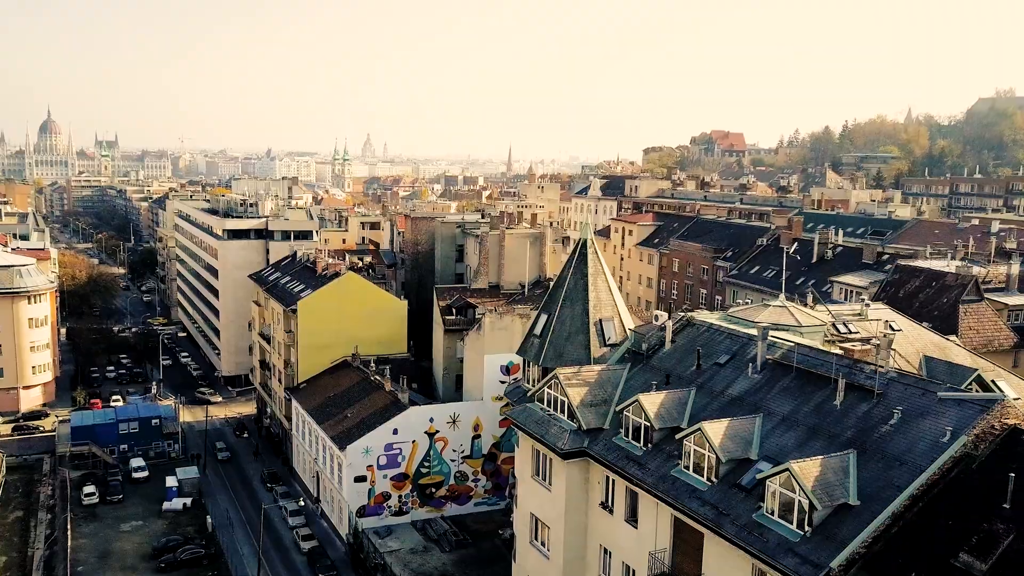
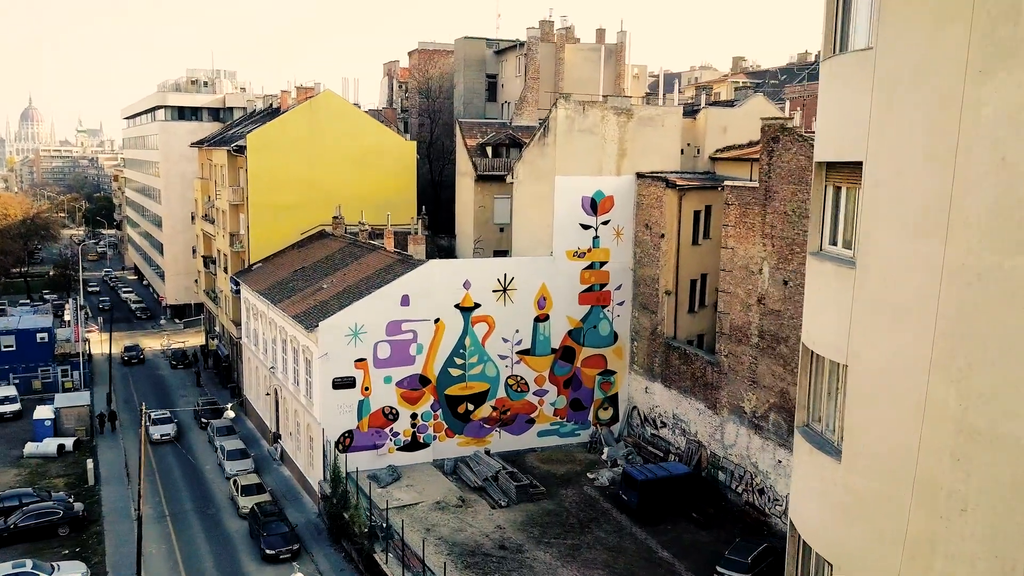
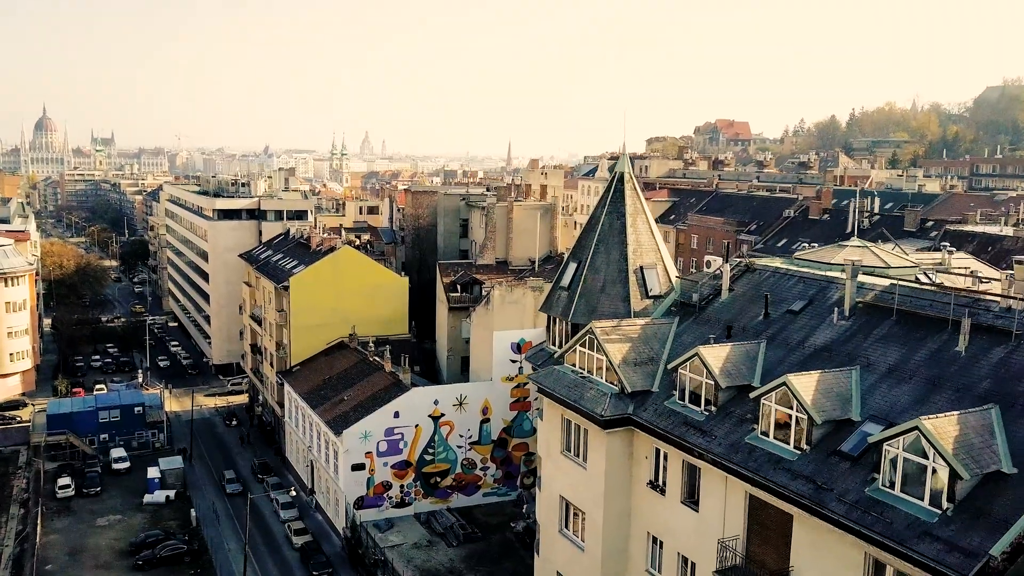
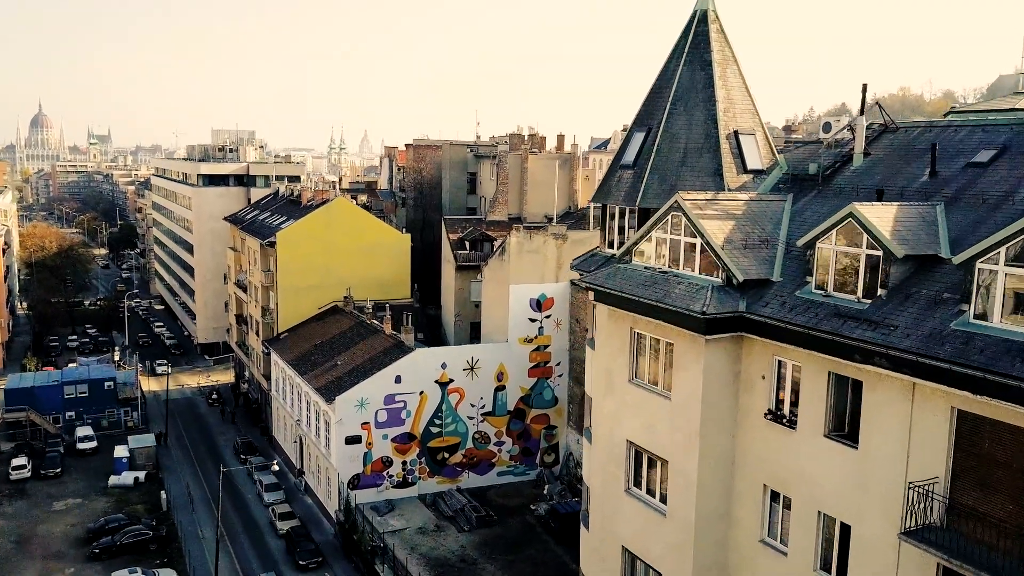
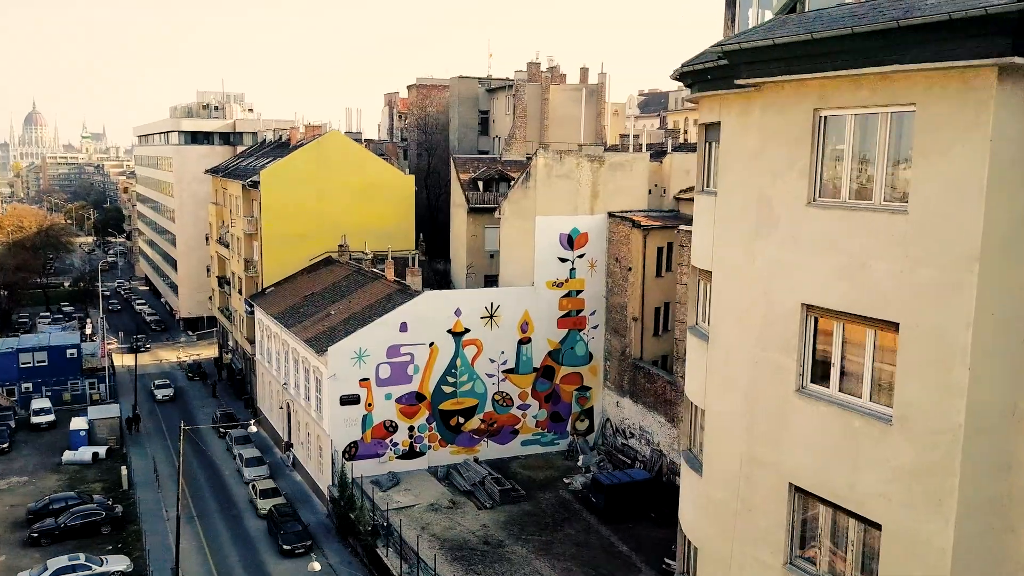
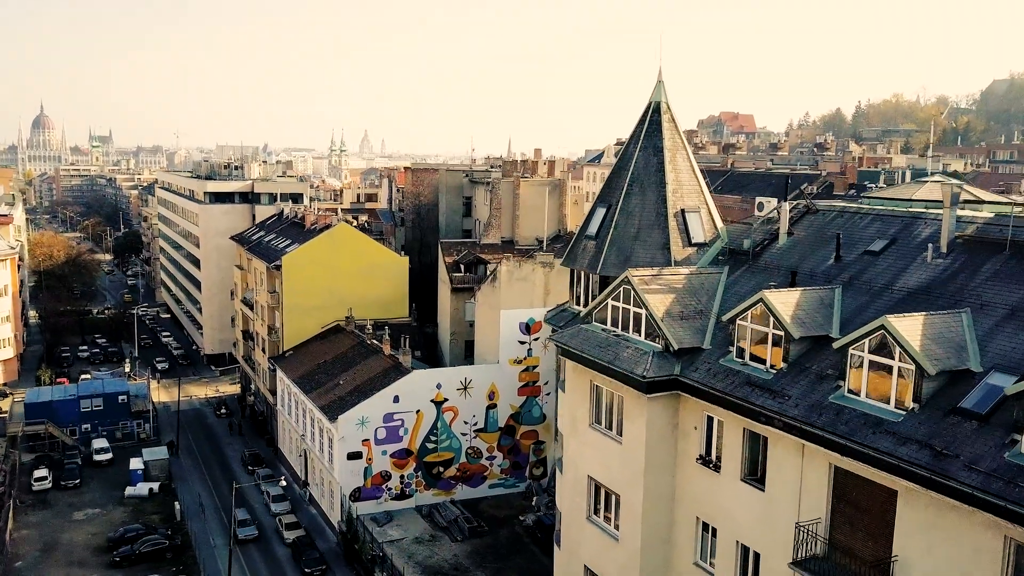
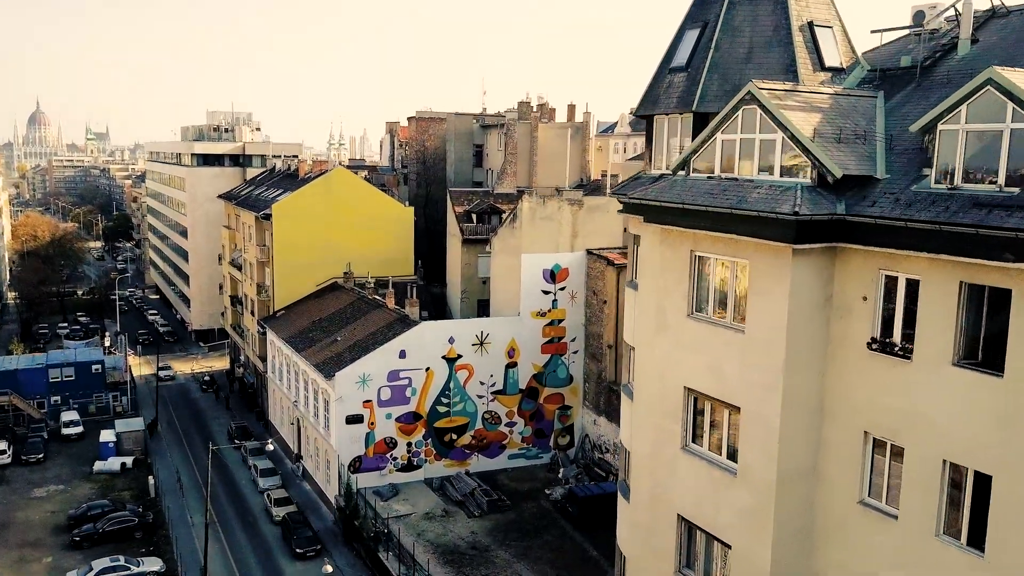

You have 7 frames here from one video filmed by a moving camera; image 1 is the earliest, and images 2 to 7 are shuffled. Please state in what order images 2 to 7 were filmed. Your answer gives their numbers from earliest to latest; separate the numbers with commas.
3, 6, 4, 7, 5, 2
